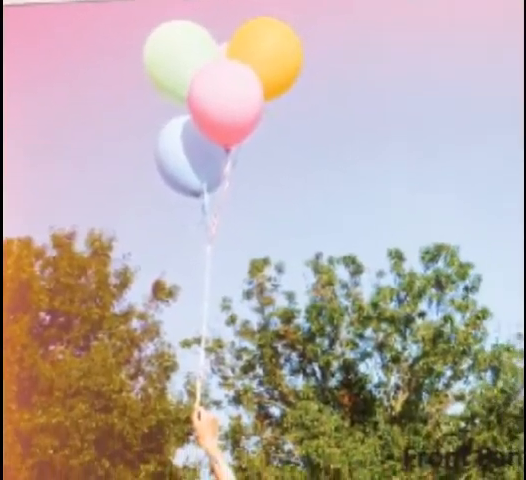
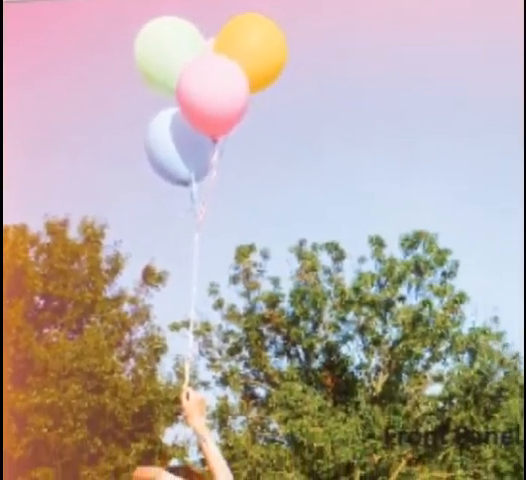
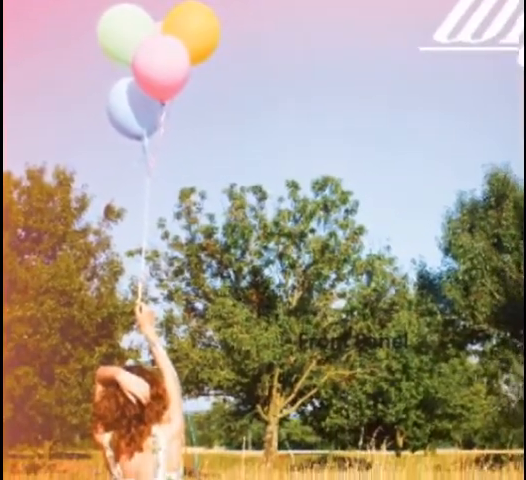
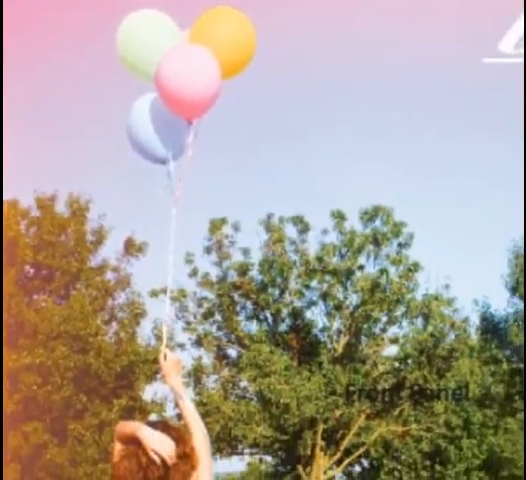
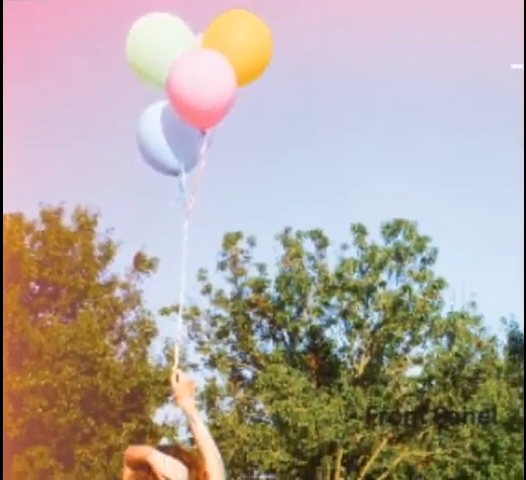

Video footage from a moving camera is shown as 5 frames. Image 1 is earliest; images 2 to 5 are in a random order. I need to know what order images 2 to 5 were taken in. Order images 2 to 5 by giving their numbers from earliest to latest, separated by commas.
2, 5, 4, 3
